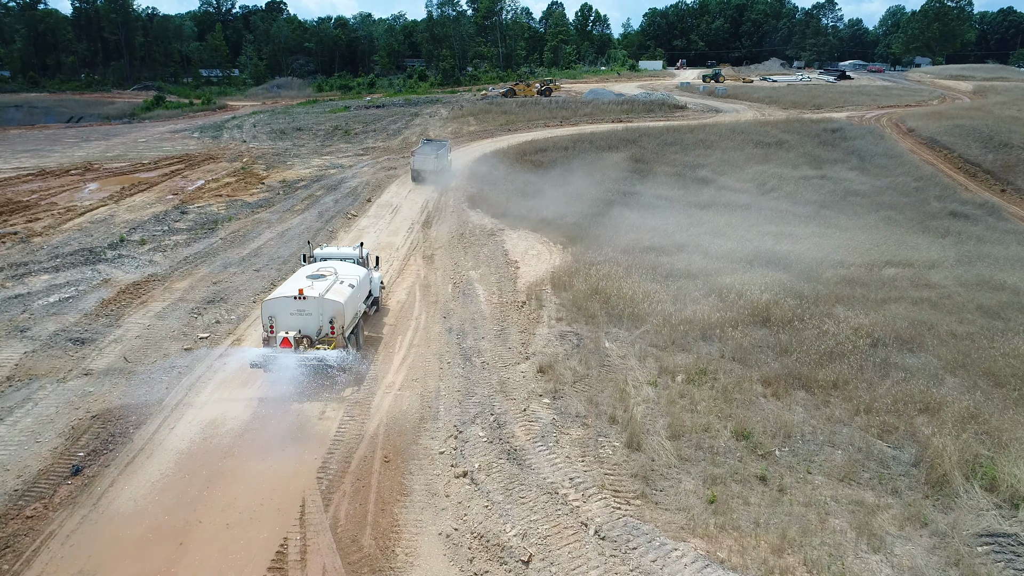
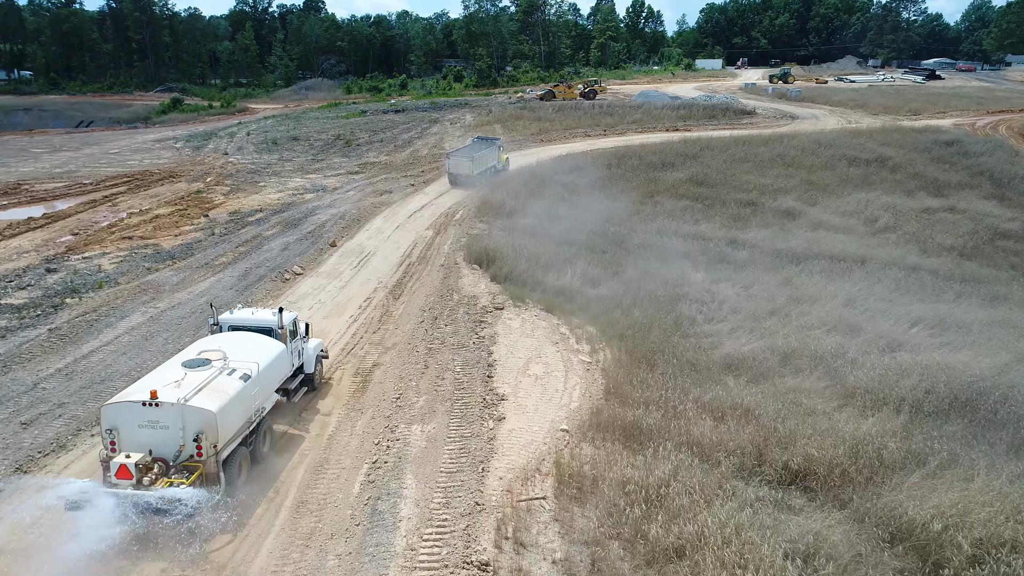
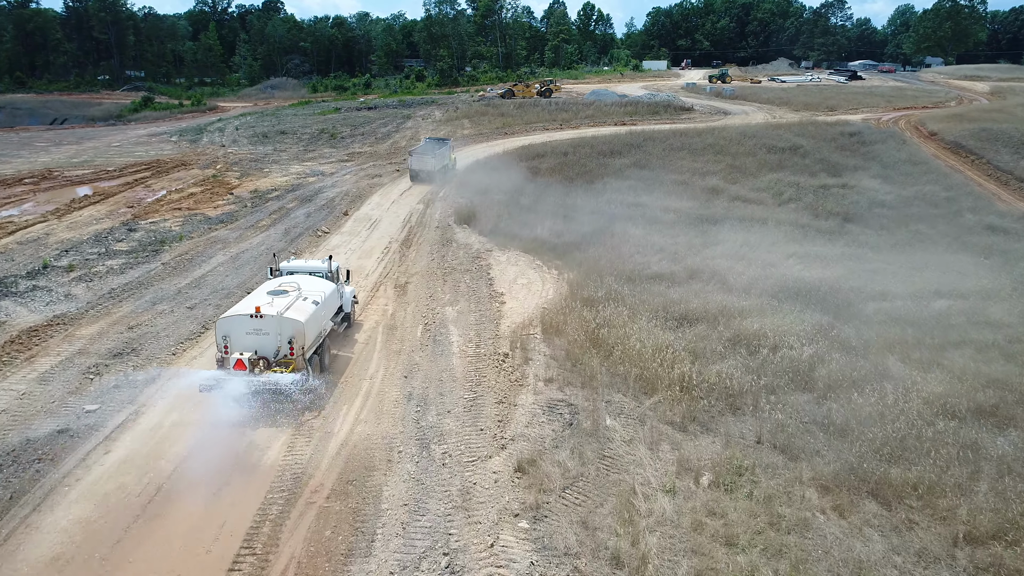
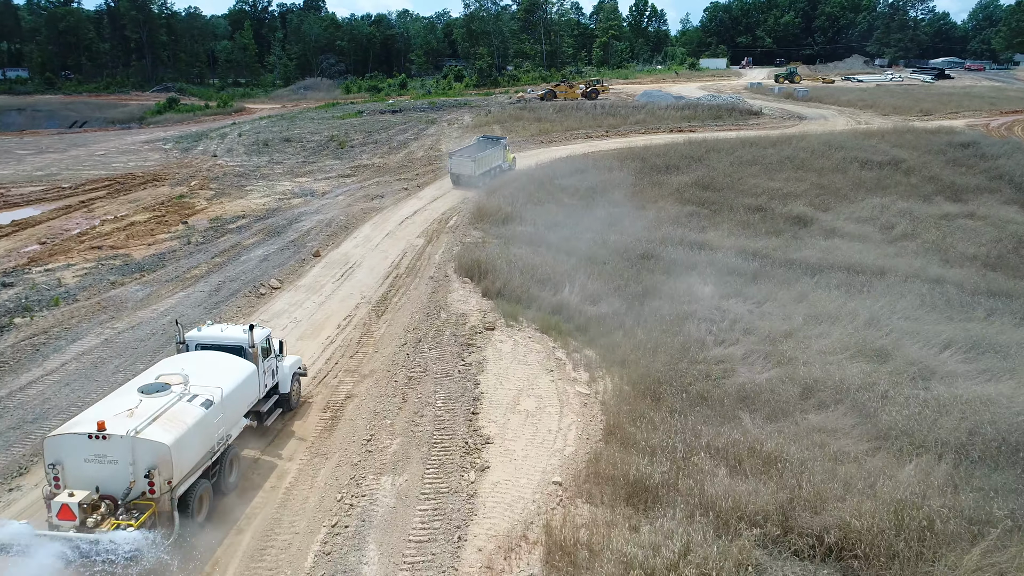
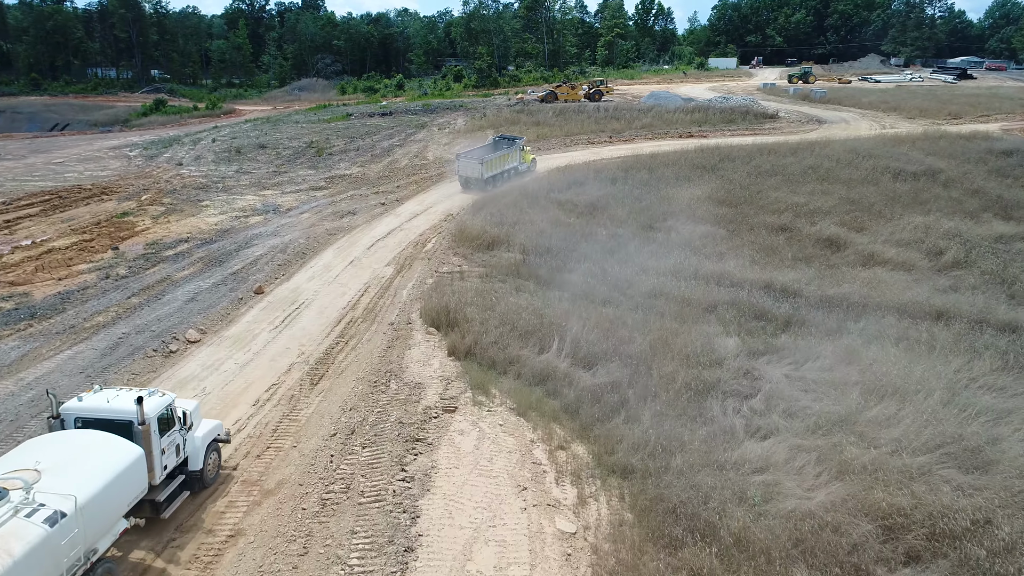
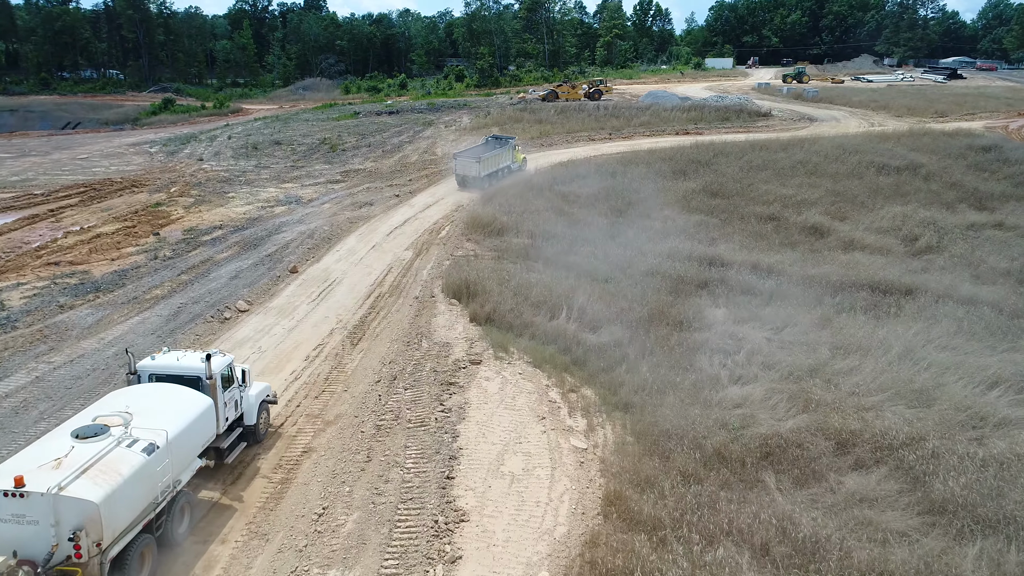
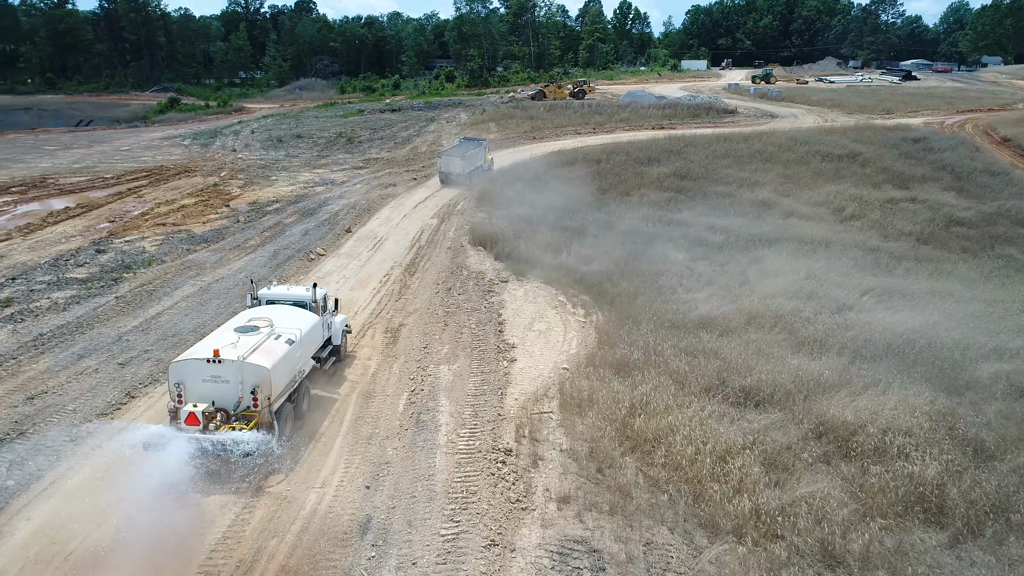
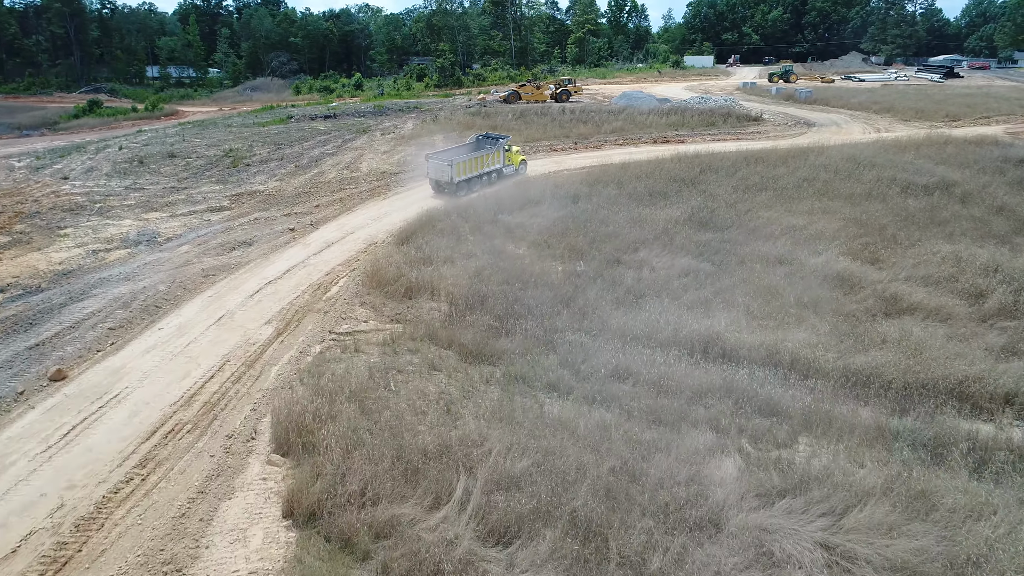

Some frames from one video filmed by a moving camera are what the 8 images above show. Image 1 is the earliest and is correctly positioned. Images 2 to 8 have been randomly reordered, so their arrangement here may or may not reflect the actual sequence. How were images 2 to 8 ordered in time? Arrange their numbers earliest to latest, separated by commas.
3, 7, 2, 4, 6, 5, 8
